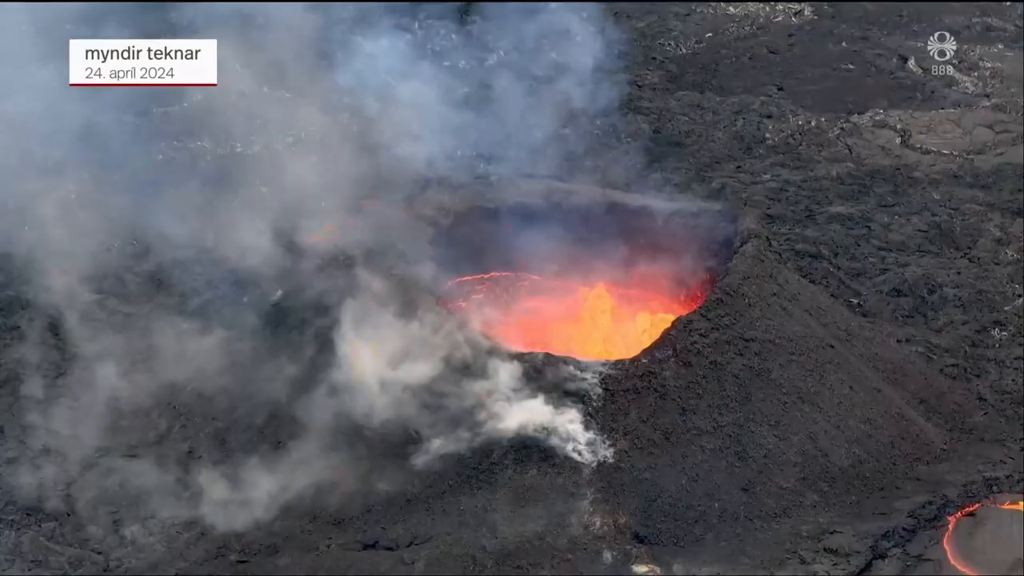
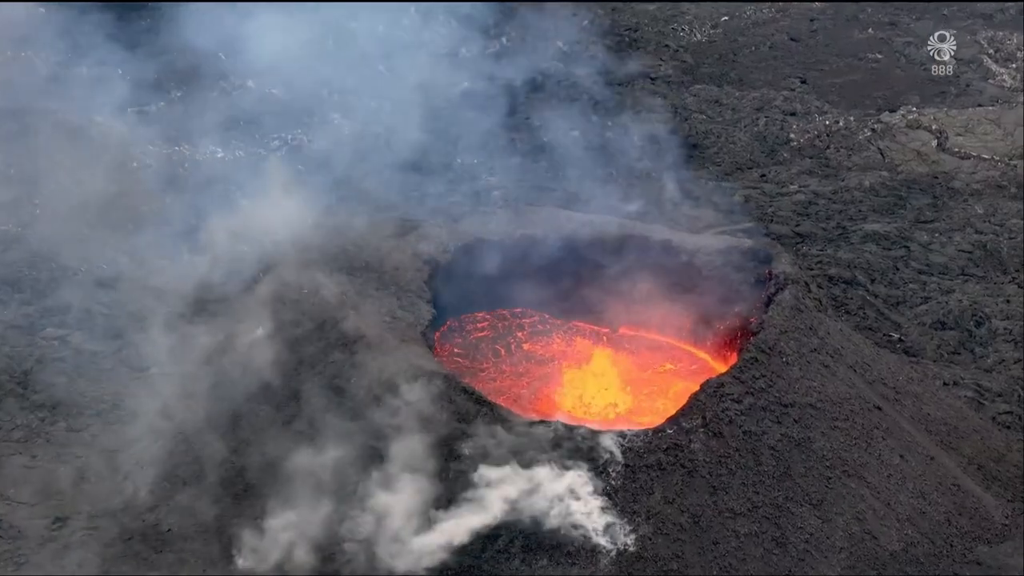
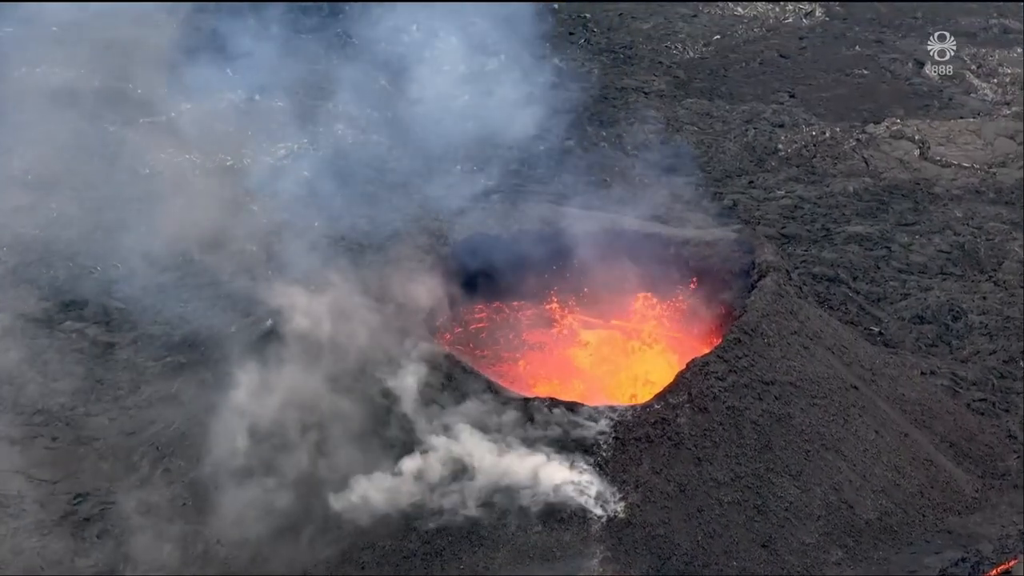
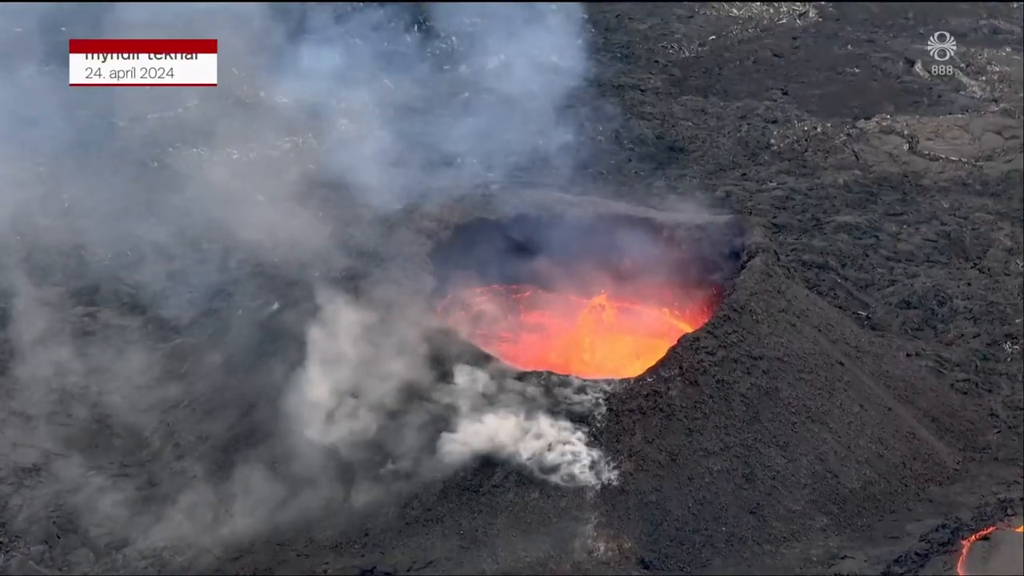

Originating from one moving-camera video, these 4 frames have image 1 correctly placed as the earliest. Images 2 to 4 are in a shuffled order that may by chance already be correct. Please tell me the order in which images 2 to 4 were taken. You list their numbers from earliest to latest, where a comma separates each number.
4, 3, 2
